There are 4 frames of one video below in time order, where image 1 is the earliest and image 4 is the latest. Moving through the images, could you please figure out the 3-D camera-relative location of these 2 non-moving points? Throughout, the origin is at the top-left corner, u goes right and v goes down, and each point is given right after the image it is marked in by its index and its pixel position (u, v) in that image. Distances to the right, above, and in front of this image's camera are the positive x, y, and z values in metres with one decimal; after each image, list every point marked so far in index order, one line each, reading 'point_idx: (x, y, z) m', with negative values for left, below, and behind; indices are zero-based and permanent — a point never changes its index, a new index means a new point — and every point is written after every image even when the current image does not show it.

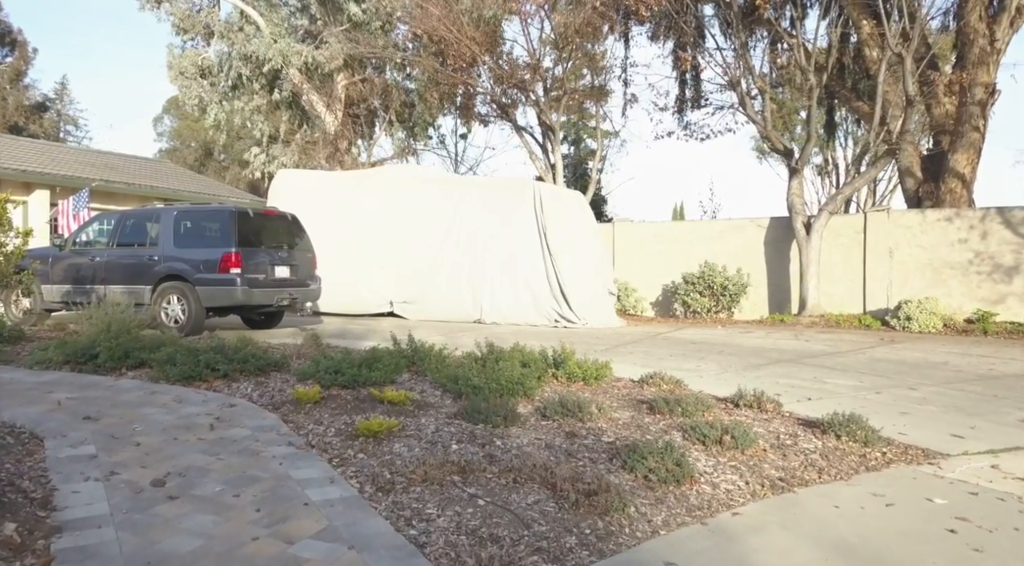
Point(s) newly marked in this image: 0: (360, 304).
0: (-2.9, -0.4, +14.1) m
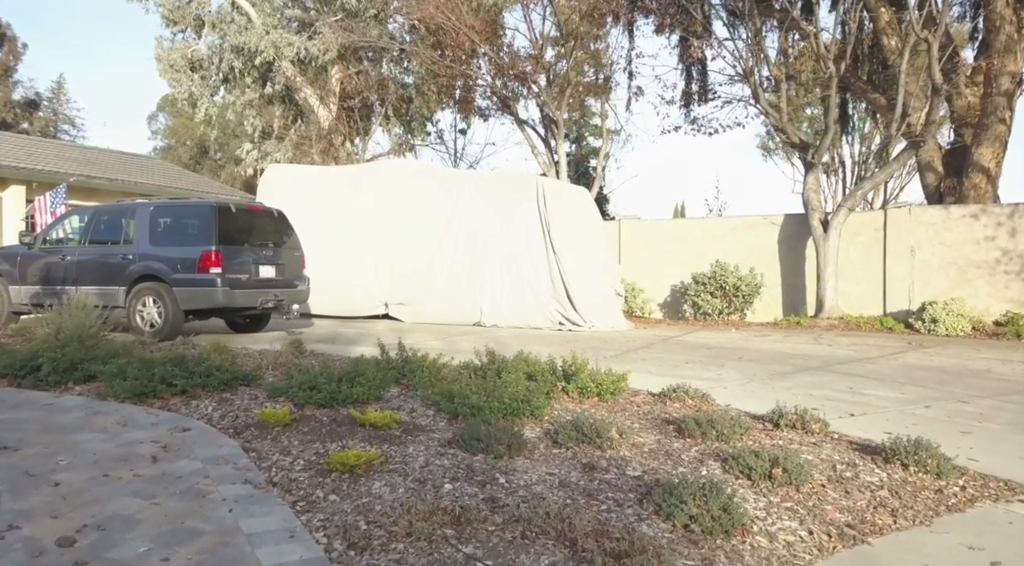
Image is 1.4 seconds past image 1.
0: (-2.9, -0.4, +13.3) m
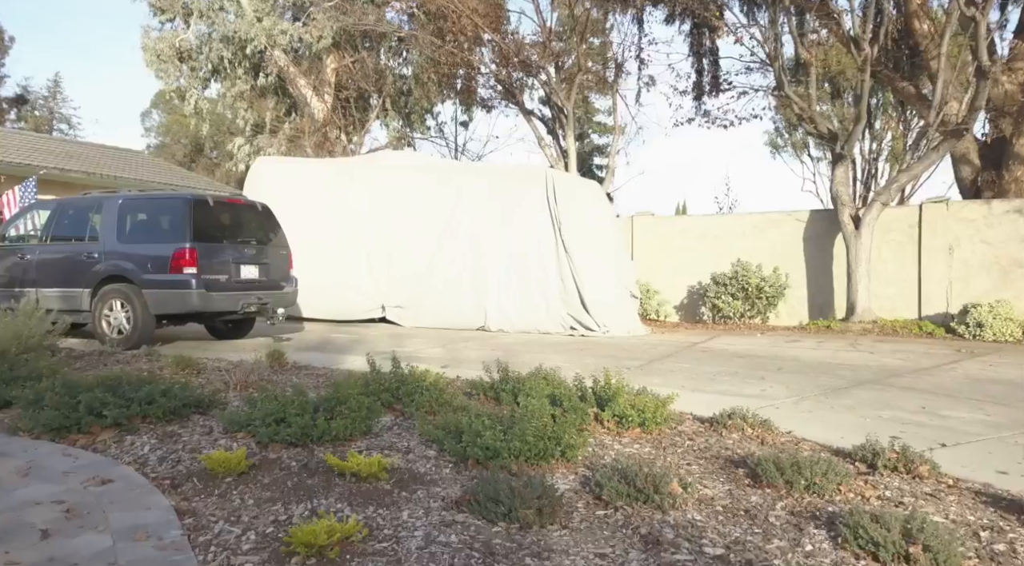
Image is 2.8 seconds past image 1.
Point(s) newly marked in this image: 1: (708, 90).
0: (-2.8, -0.4, +12.2) m
1: (+4.7, +4.7, +17.6) m
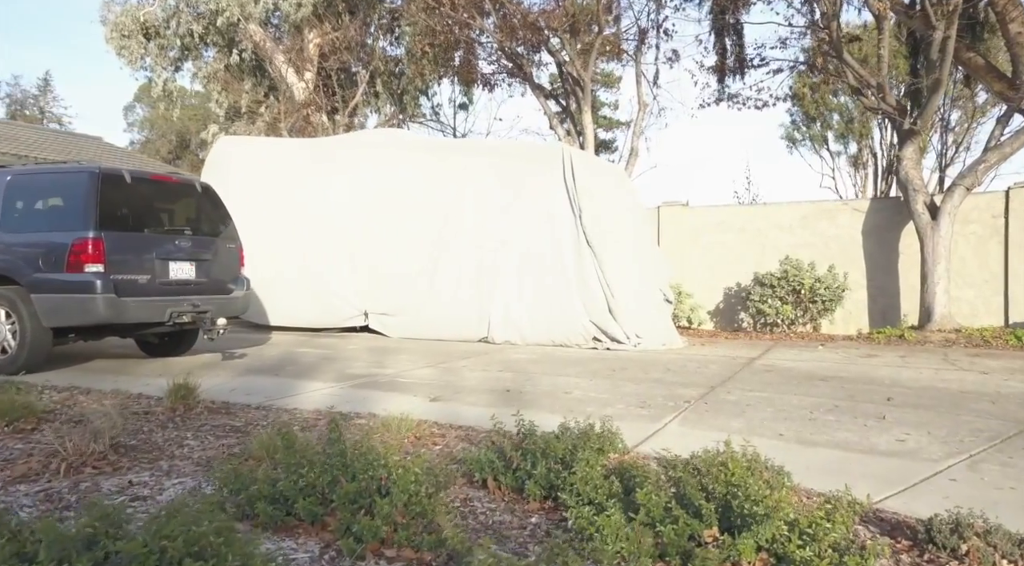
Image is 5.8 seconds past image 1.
0: (-2.6, -0.5, +10.0) m
1: (+4.9, +4.7, +15.4) m
